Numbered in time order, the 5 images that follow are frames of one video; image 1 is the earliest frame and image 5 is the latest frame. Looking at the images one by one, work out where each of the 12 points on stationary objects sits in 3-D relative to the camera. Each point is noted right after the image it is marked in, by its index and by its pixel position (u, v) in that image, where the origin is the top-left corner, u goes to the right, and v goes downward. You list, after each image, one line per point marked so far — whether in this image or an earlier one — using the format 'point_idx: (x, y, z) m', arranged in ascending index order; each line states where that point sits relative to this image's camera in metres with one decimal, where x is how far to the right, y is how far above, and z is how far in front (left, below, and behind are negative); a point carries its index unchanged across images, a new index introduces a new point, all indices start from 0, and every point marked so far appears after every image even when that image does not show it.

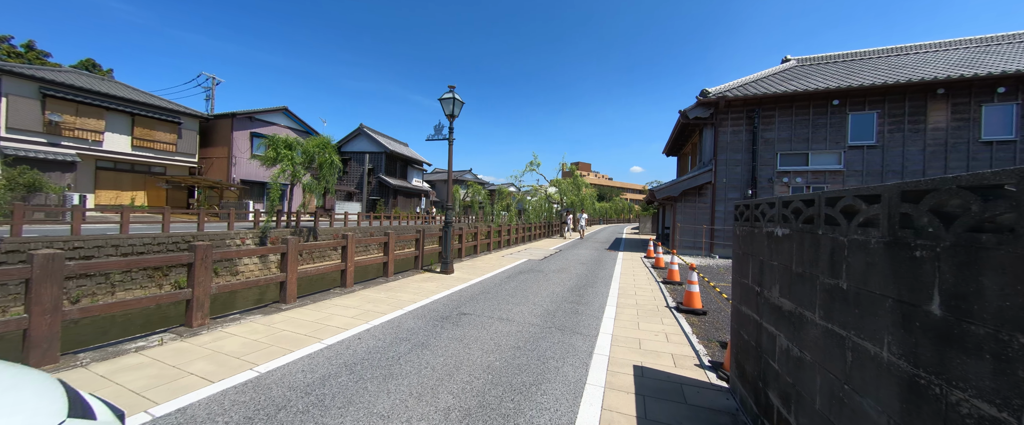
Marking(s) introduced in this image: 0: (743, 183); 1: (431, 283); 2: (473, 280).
0: (+8.5, +1.1, +11.8) m
1: (-1.7, -1.4, +6.6) m
2: (-0.9, -1.5, +7.1) m
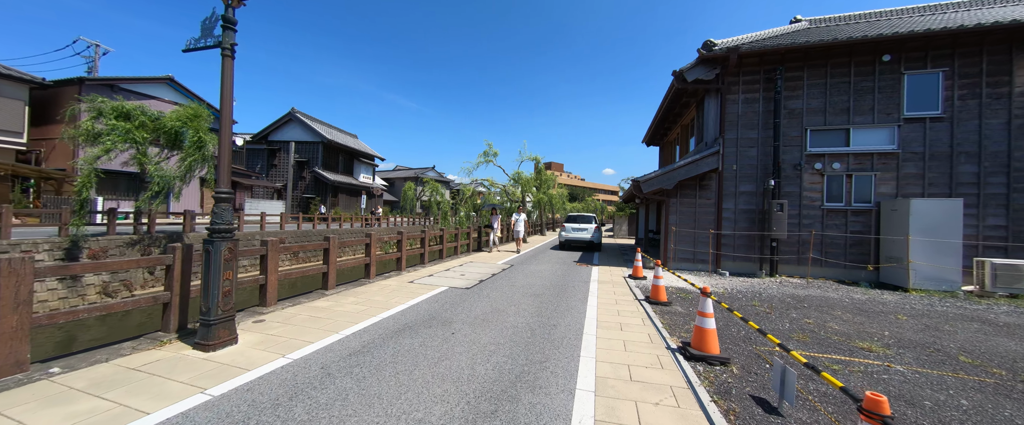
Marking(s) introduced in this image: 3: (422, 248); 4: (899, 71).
0: (+6.6, +1.1, +8.5) m
1: (-3.1, -1.4, +2.4) m
2: (-2.4, -1.4, +3.0) m
3: (-2.4, -1.0, +8.7) m
4: (+9.5, +3.5, +7.8) m
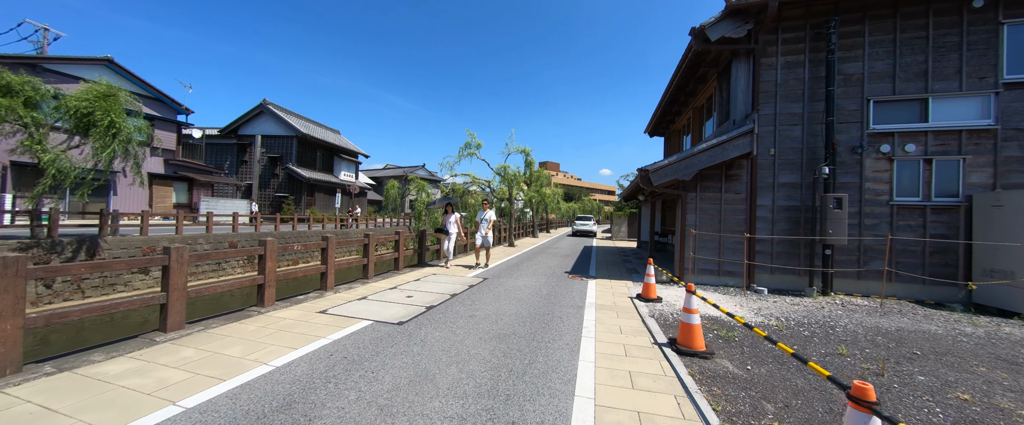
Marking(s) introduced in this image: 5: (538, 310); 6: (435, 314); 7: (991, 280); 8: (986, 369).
0: (+5.9, +1.2, +6.5) m
1: (-3.7, -1.3, +0.3) m
2: (-2.9, -1.4, +0.9) m
3: (-3.0, -0.9, +6.6) m
4: (+8.9, +3.5, +5.9) m
5: (+0.4, -1.5, +4.9) m
6: (-1.1, -1.4, +4.6) m
7: (+8.1, -1.1, +5.4) m
8: (+5.0, -1.6, +3.4) m
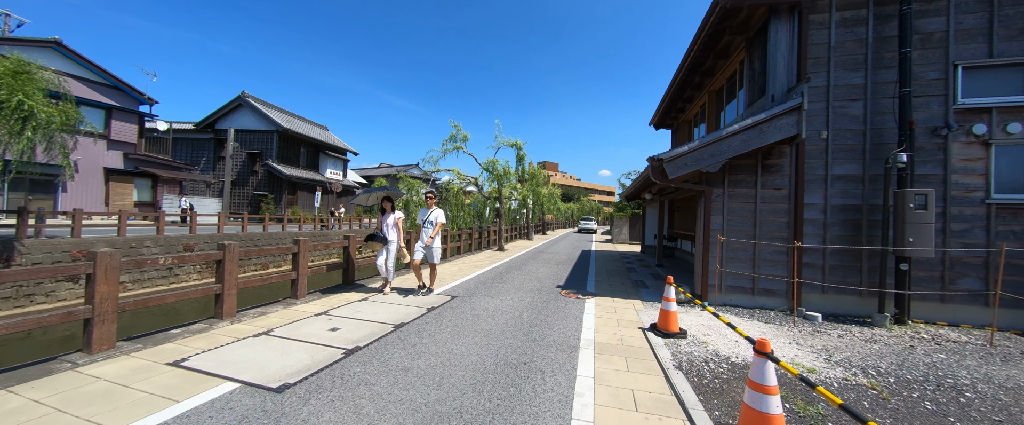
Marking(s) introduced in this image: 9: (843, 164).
0: (+5.5, +1.1, +5.0) m
1: (-4.1, -1.3, -1.2) m
2: (-3.3, -1.4, -0.7) m
3: (-3.5, -0.9, +5.1) m
4: (+8.5, +3.5, +4.4) m
5: (0.0, -1.5, +3.3) m
6: (-1.5, -1.4, +3.0) m
7: (+7.7, -1.2, +3.9) m
8: (+4.6, -1.6, +1.8) m
9: (+5.2, +0.8, +5.0) m
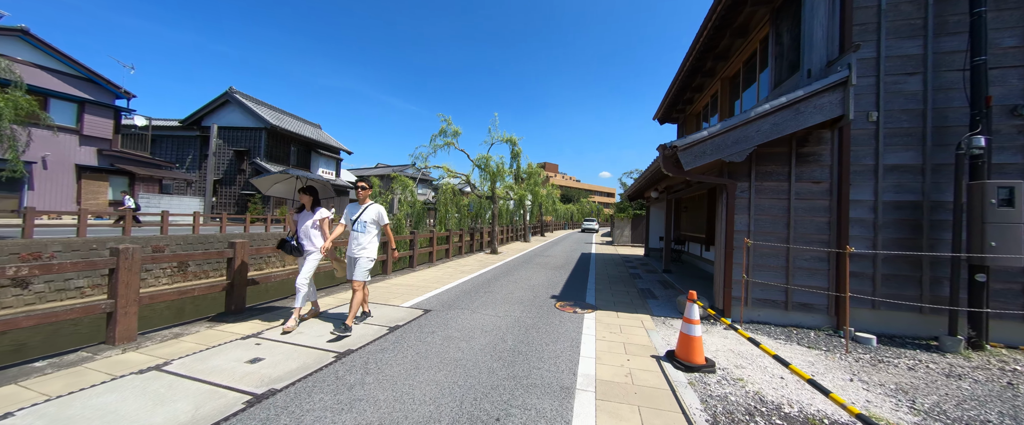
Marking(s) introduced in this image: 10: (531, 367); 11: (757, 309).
0: (+5.3, +1.2, +4.1) m
1: (-4.3, -1.2, -2.1) m
2: (-3.5, -1.3, -1.6) m
3: (-3.7, -0.9, +4.1) m
4: (+8.3, +3.5, +3.5) m
5: (-0.2, -1.4, +2.4) m
6: (-1.7, -1.4, +2.1) m
7: (+7.5, -1.1, +3.0) m
8: (+4.3, -1.6, +0.9) m
9: (+5.0, +0.8, +4.1) m
10: (+0.2, -1.5, +3.0) m
11: (+3.5, -1.4, +4.6) m
